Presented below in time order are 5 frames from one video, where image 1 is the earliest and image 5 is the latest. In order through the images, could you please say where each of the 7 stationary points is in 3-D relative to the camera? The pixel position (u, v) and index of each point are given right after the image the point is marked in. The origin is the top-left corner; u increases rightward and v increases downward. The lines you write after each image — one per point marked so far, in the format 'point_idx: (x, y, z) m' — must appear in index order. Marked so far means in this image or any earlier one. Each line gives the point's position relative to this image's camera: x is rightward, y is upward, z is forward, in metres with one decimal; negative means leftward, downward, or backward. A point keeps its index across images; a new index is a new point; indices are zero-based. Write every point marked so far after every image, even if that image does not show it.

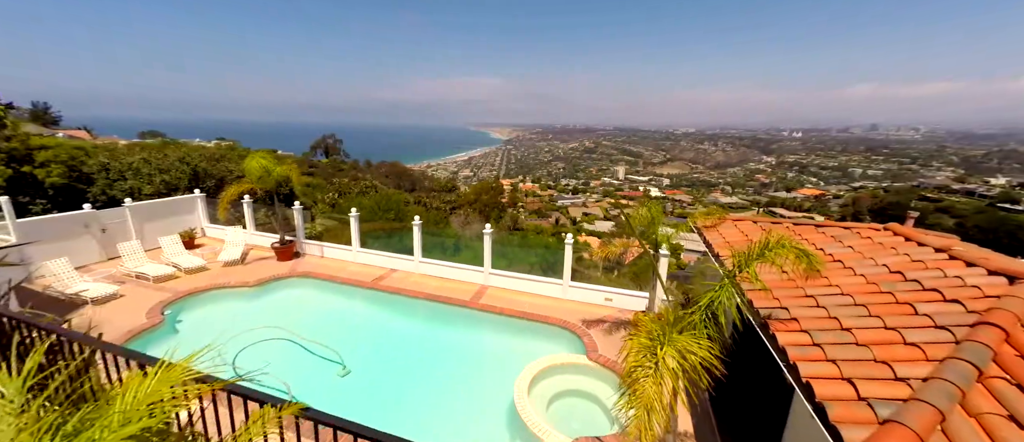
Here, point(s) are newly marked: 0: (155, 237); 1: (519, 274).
0: (-8.5, -0.4, +8.9) m
1: (+0.1, -1.1, +7.4) m
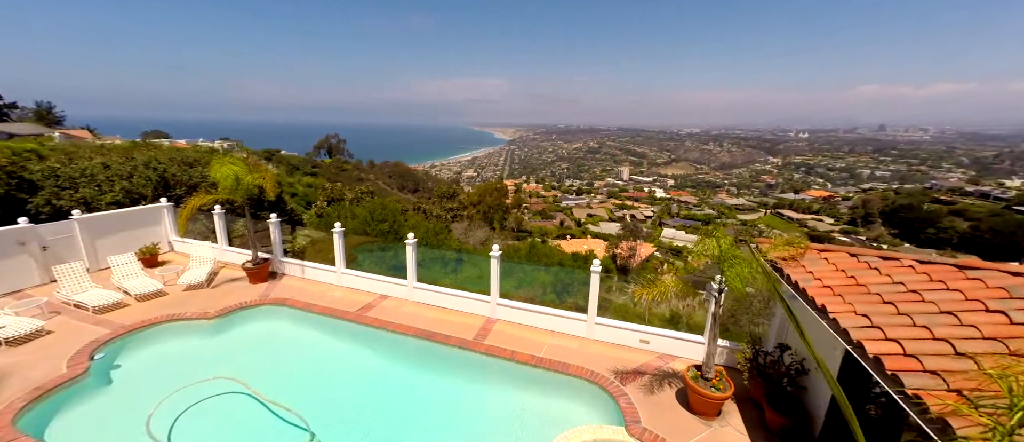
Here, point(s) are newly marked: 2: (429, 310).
0: (-8.3, -0.7, +7.8) m
1: (+0.3, -1.4, +6.1) m
2: (-1.5, -1.6, +6.7) m
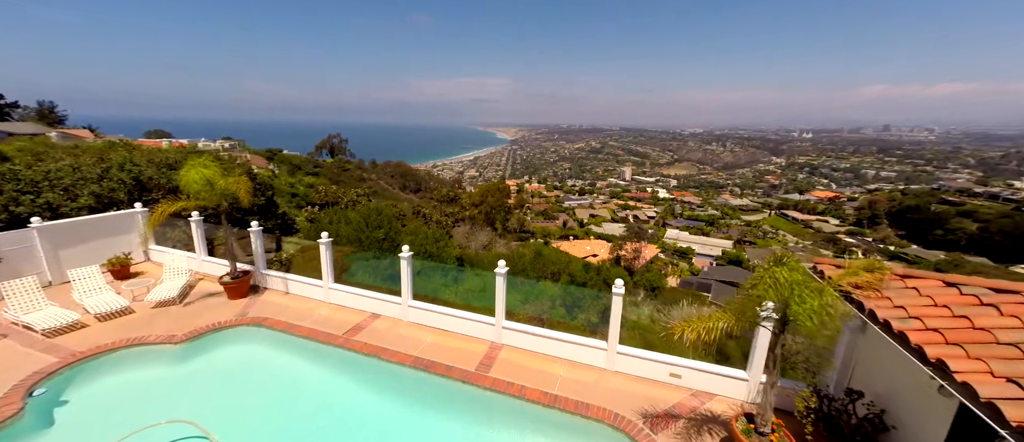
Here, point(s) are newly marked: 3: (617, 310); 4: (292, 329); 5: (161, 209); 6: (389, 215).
0: (-8.2, -0.8, +7.0) m
1: (+0.5, -1.6, +5.4) m
2: (-1.4, -1.8, +5.9) m
3: (+1.3, -1.1, +4.8) m
4: (-3.4, -1.7, +5.9) m
5: (-6.1, +0.2, +6.6) m
6: (-3.4, +0.2, +10.5) m
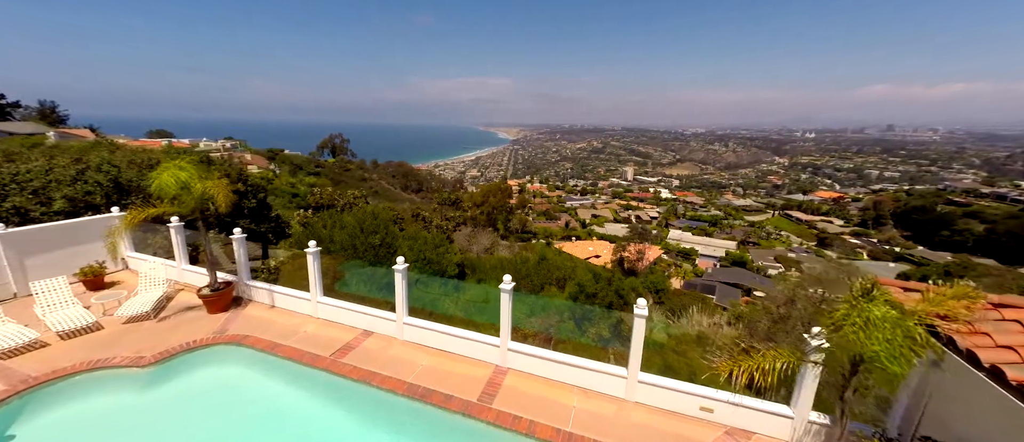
0: (-8.1, -0.9, +6.5) m
1: (+0.5, -1.7, +4.8) m
2: (-1.3, -1.9, +5.4) m
3: (+1.4, -1.3, +4.2) m
4: (-3.3, -1.8, +5.3) m
5: (-6.0, +0.1, +6.0) m
6: (-3.3, +0.1, +9.9) m
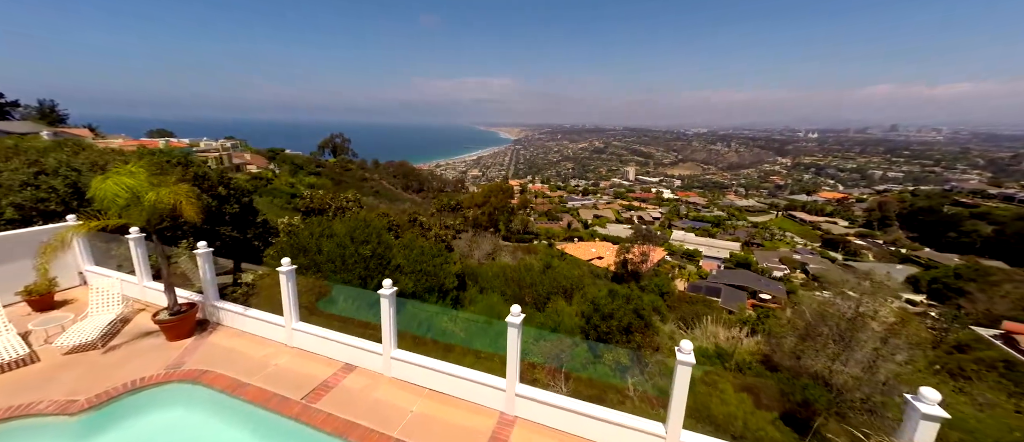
0: (-8.0, -1.1, +5.7) m
1: (+0.6, -1.9, +3.9) m
2: (-1.2, -2.1, +4.5) m
3: (+1.5, -1.4, +3.4) m
4: (-3.3, -2.0, +4.5) m
5: (-5.9, -0.1, +5.2) m
6: (-3.2, -0.1, +9.1) m
